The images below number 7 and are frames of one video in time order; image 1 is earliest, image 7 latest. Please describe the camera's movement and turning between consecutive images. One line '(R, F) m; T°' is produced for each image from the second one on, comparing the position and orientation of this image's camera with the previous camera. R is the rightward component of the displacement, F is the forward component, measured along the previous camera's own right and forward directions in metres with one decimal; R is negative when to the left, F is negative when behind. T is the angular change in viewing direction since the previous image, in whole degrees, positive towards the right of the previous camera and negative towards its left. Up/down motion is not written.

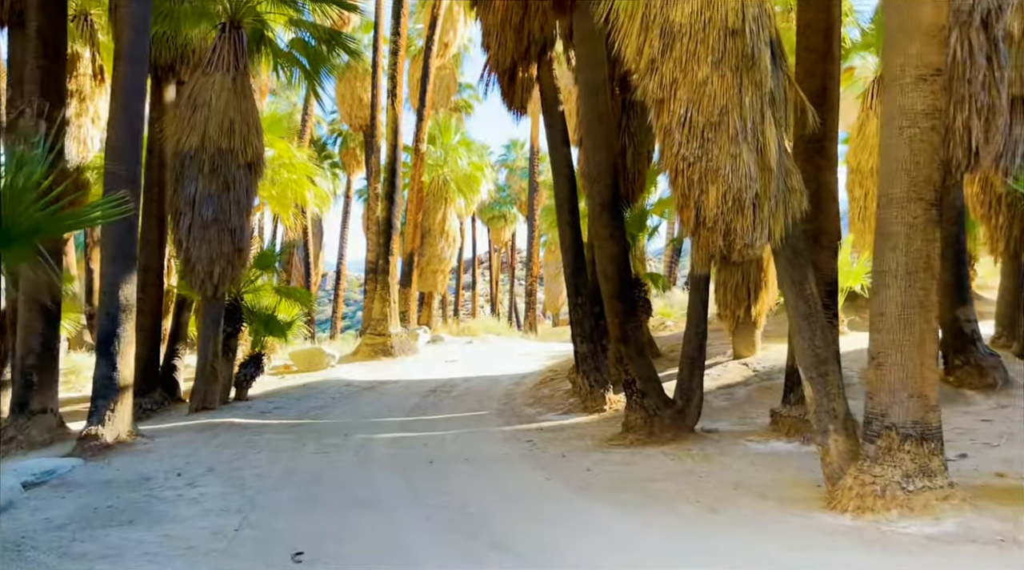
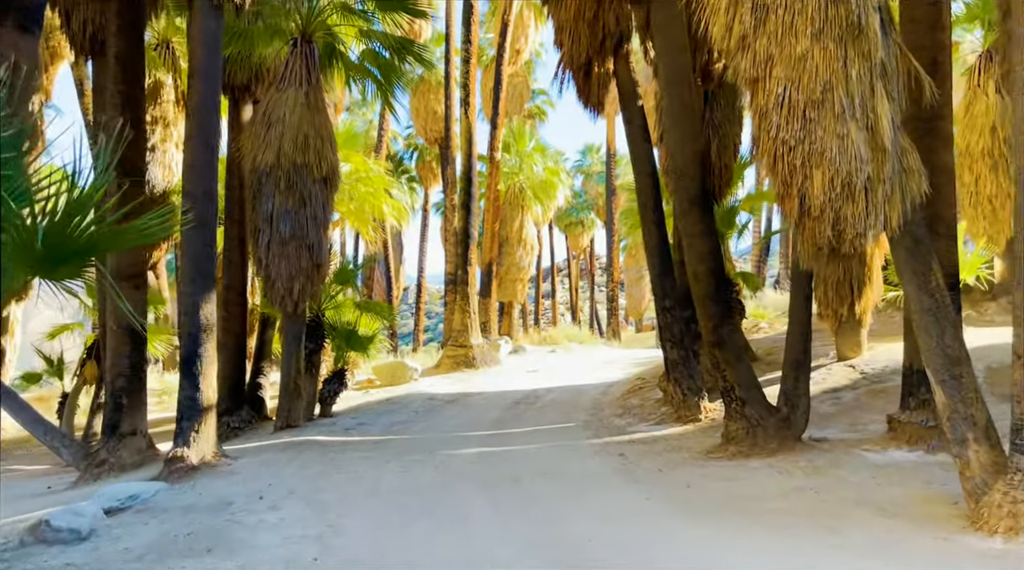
(-0.1, +0.5) m; -5°
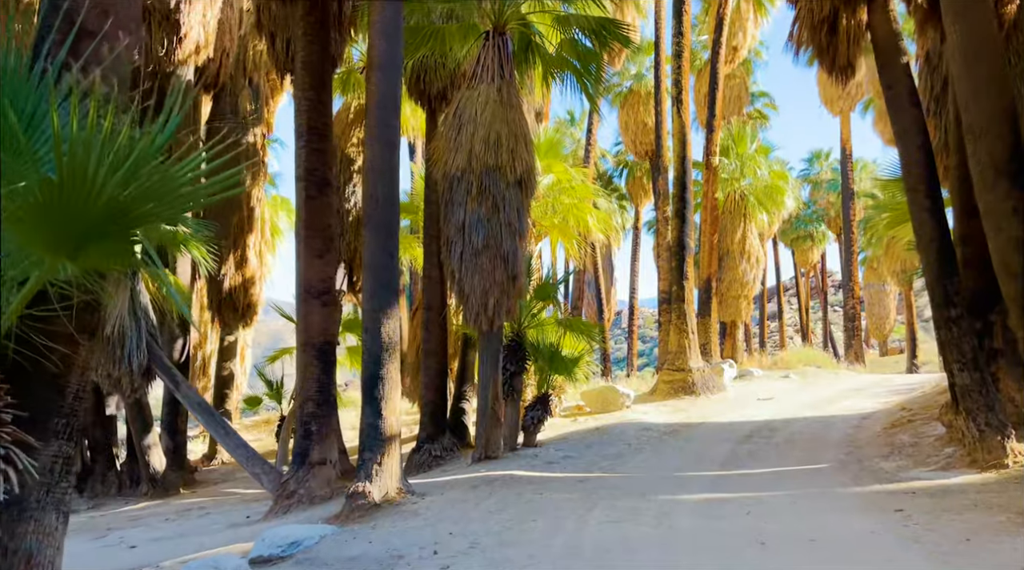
(-0.2, +1.9) m; -13°
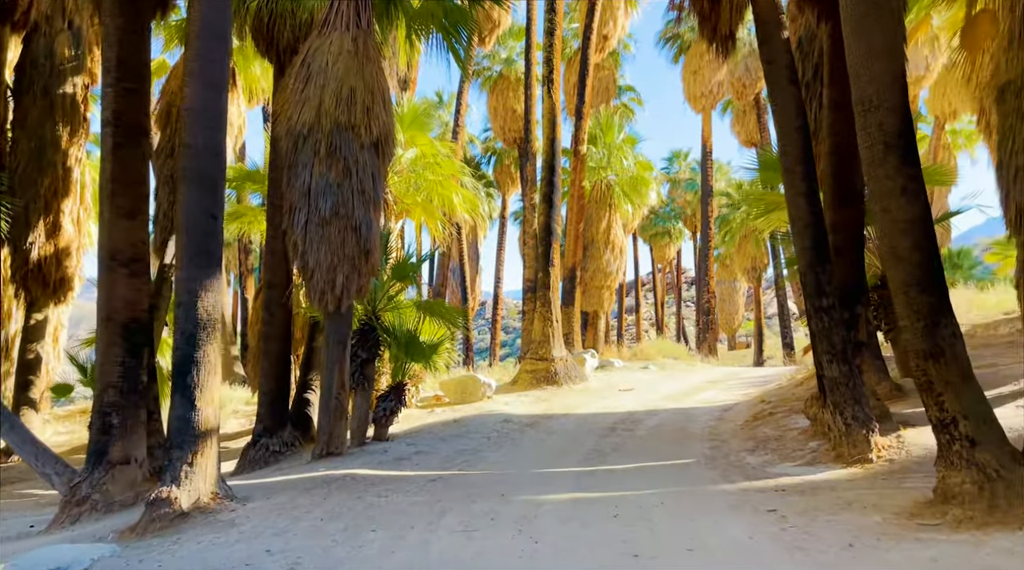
(+0.1, +0.9) m; +8°
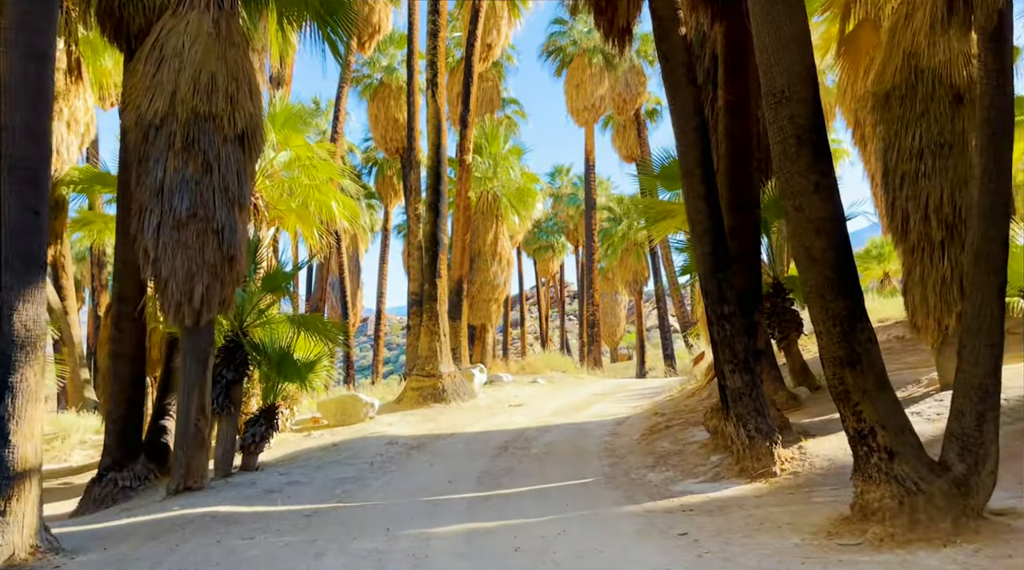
(0.0, +0.8) m; +7°
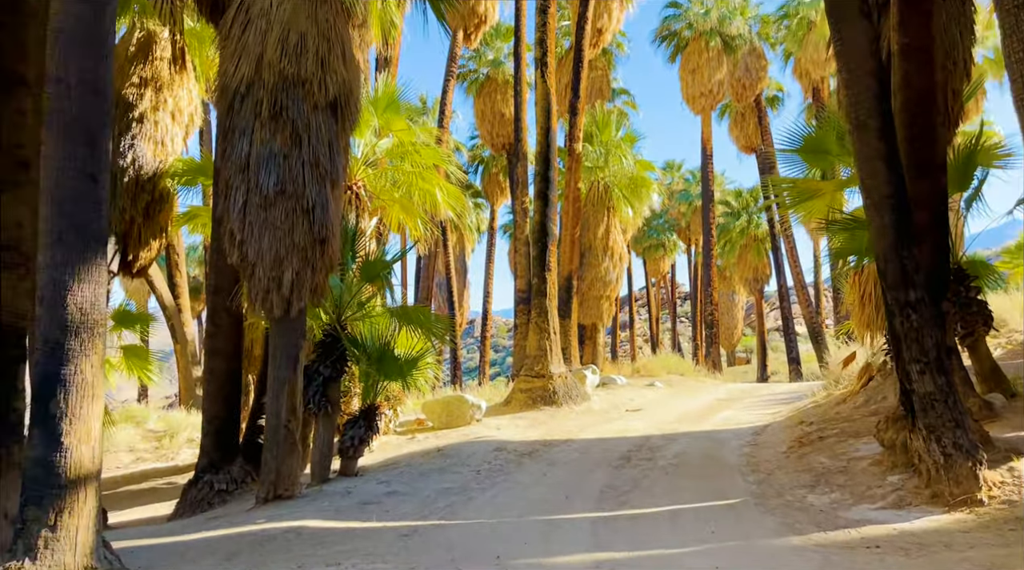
(-0.2, +1.5) m; -6°
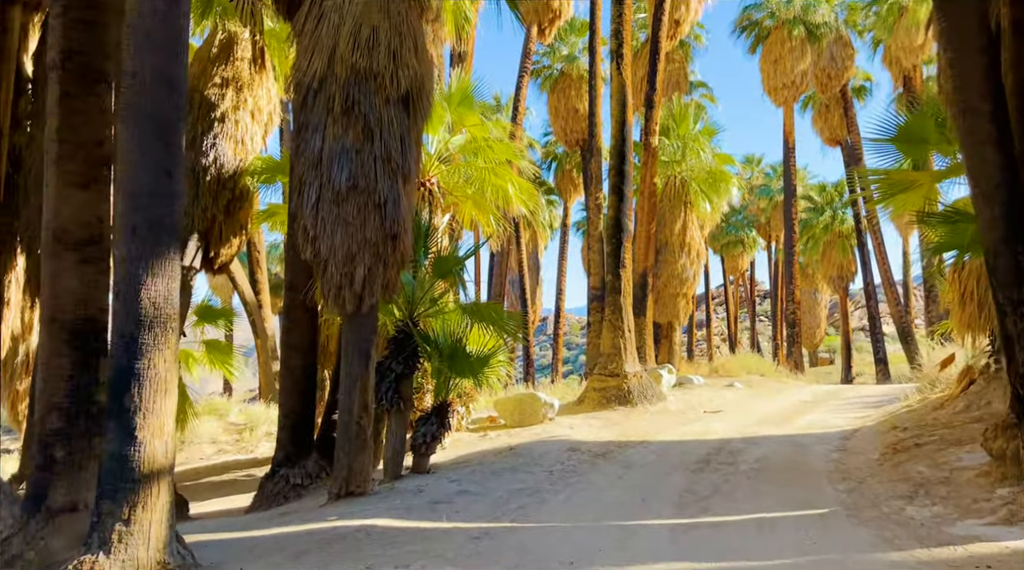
(0.0, +0.4) m; -4°
